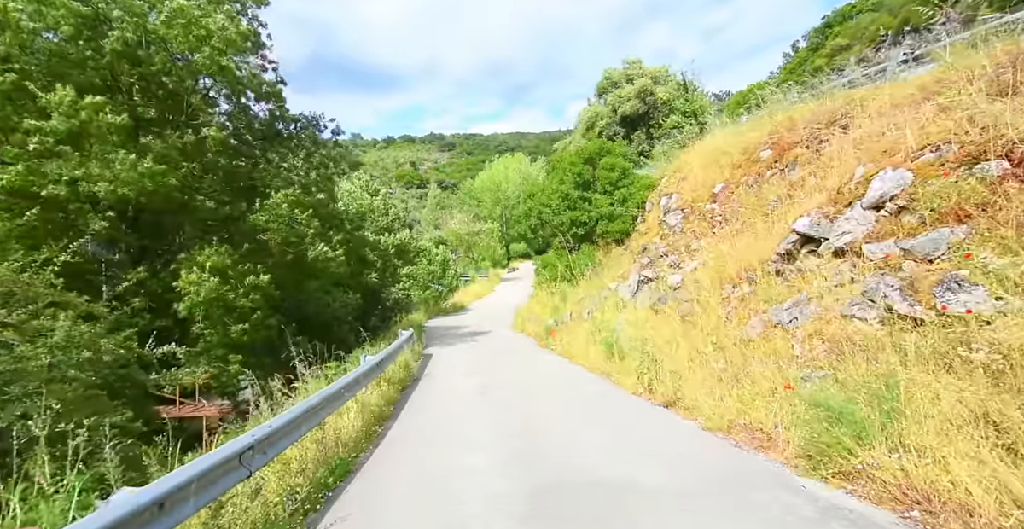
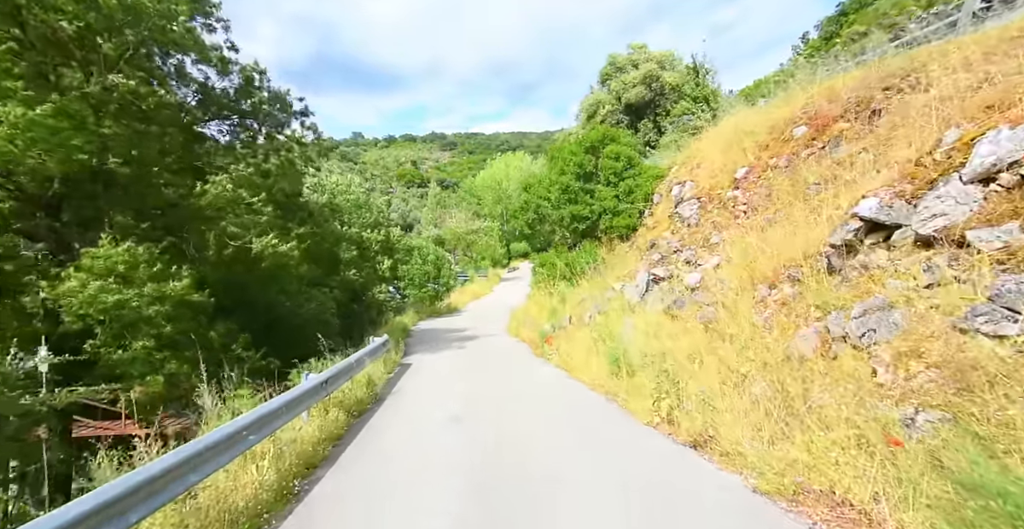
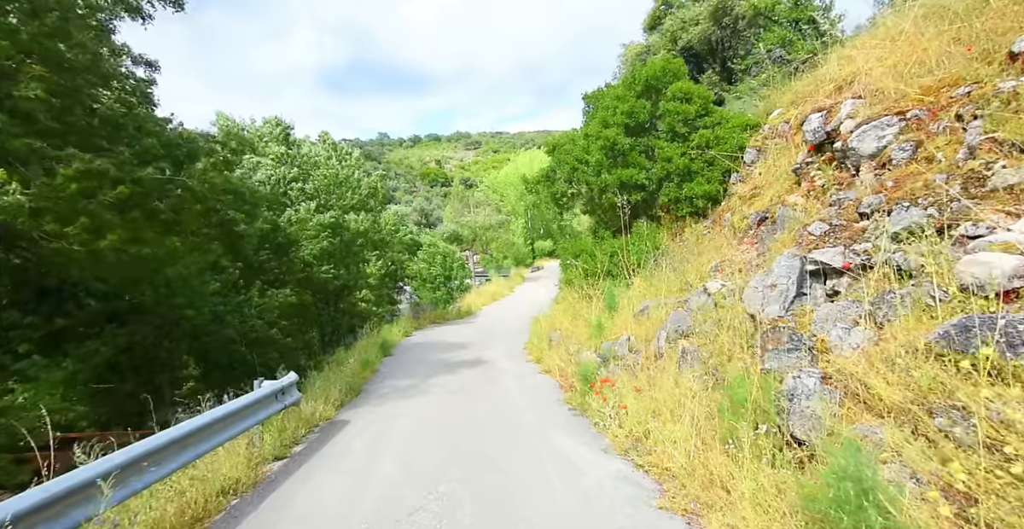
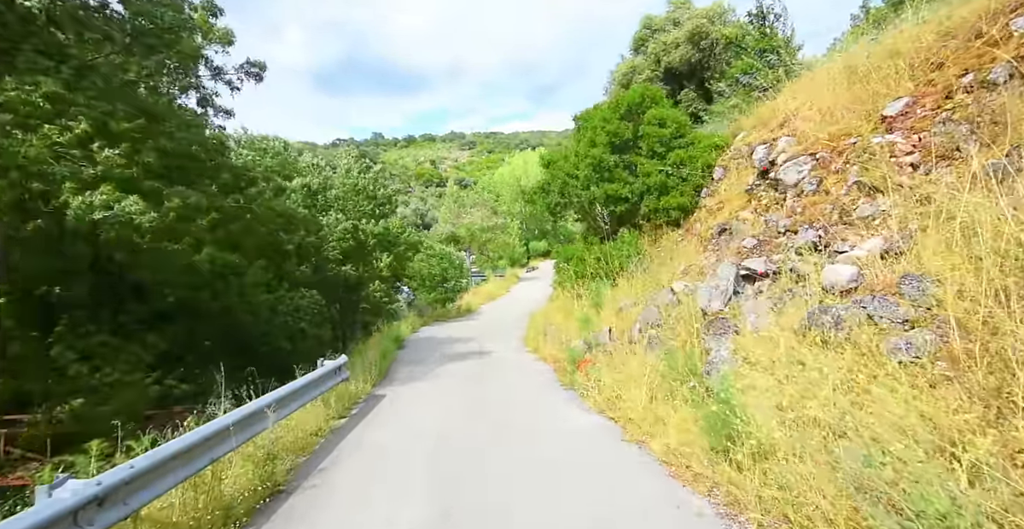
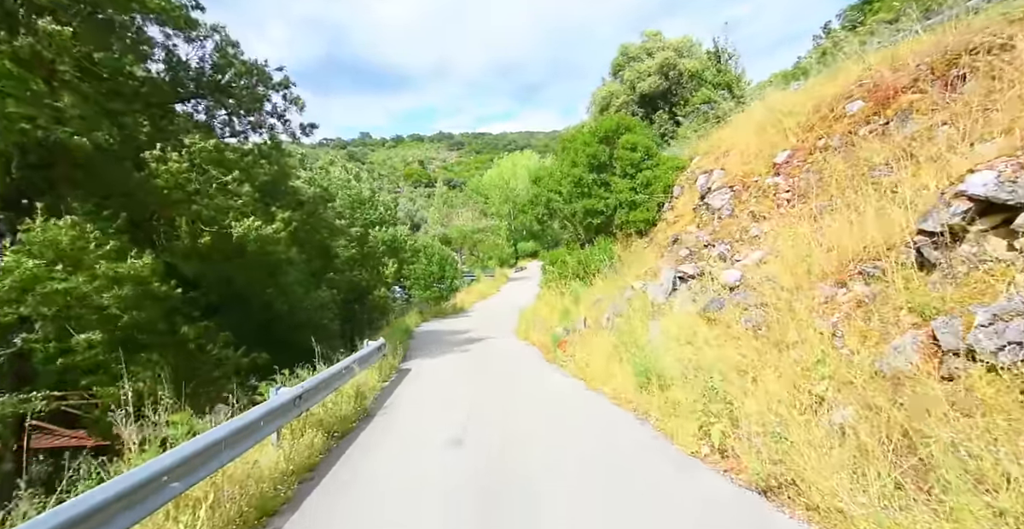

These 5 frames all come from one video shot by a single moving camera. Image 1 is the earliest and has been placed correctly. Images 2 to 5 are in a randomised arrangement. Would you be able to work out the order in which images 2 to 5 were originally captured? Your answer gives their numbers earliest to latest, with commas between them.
2, 5, 4, 3
